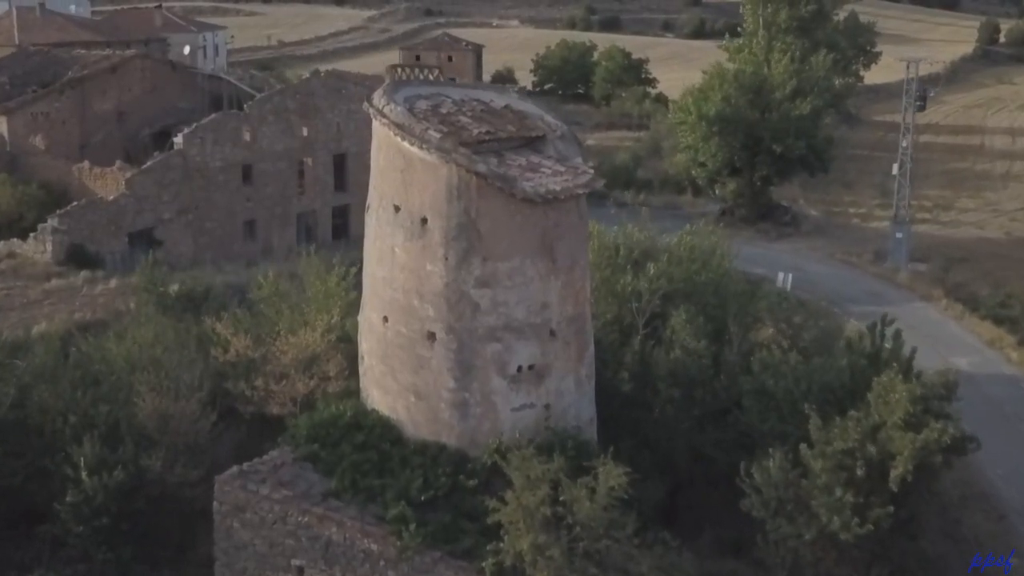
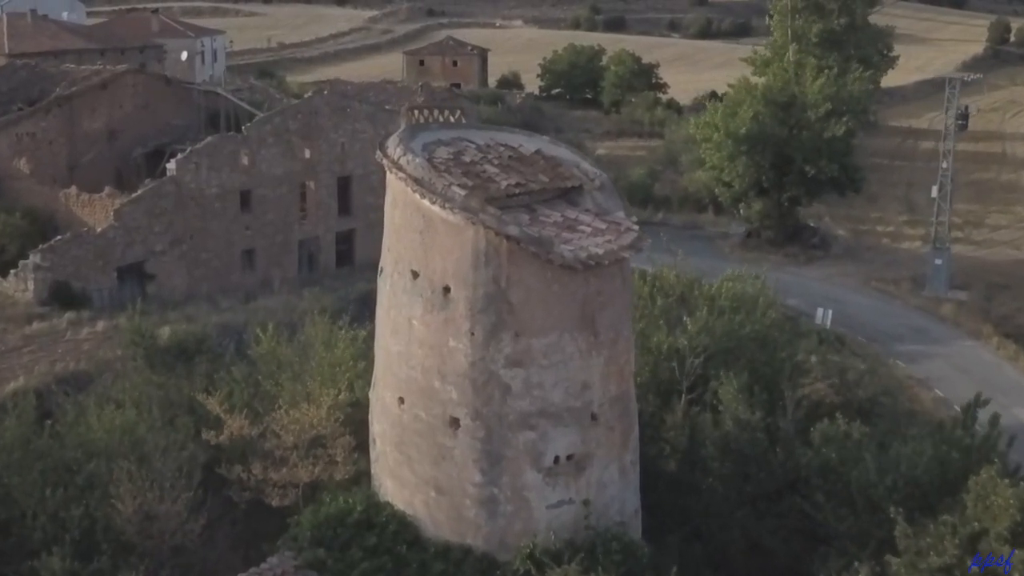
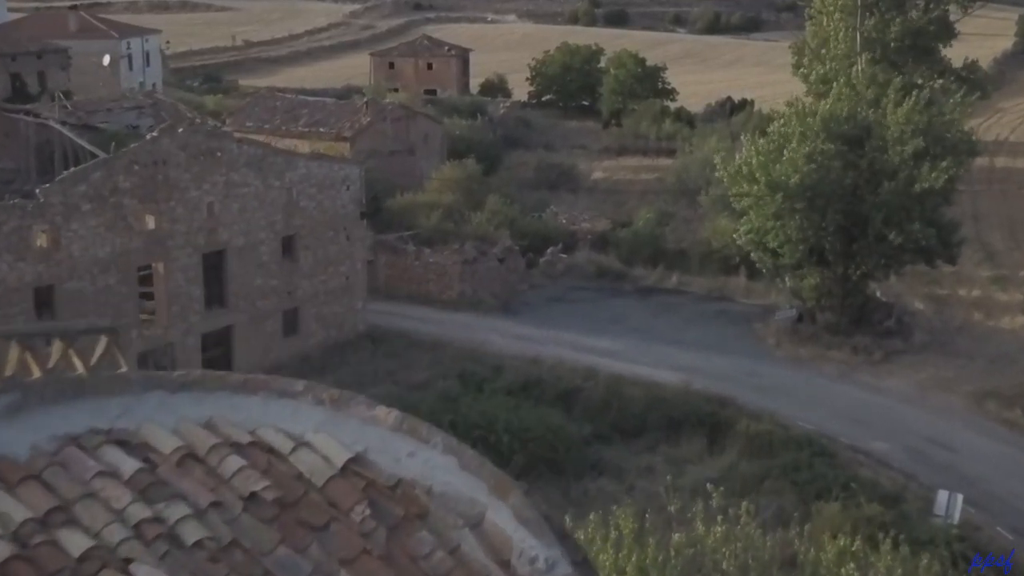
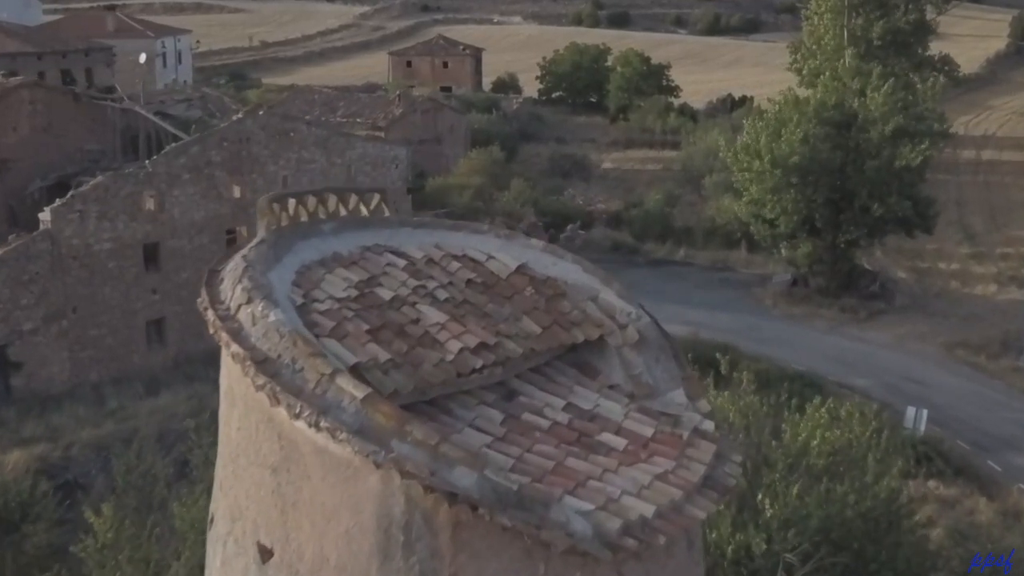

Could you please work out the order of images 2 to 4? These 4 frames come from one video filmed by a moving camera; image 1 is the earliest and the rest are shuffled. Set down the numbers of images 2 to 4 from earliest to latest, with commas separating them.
2, 4, 3
